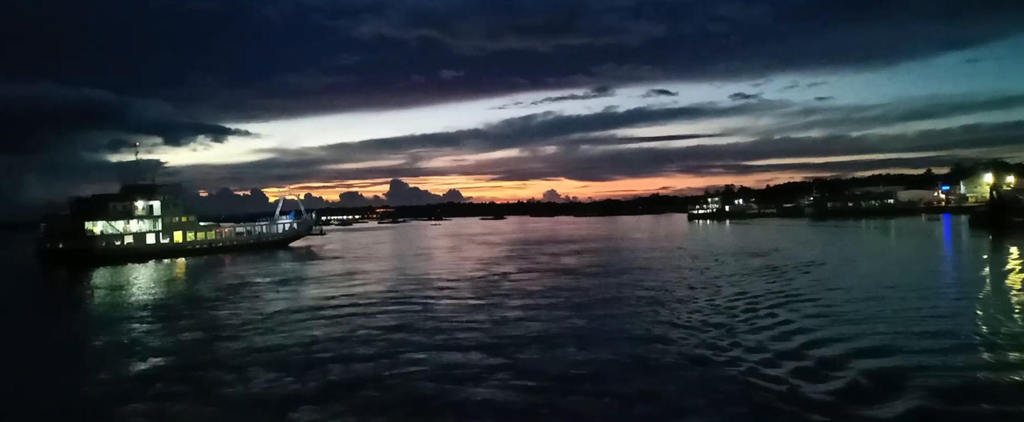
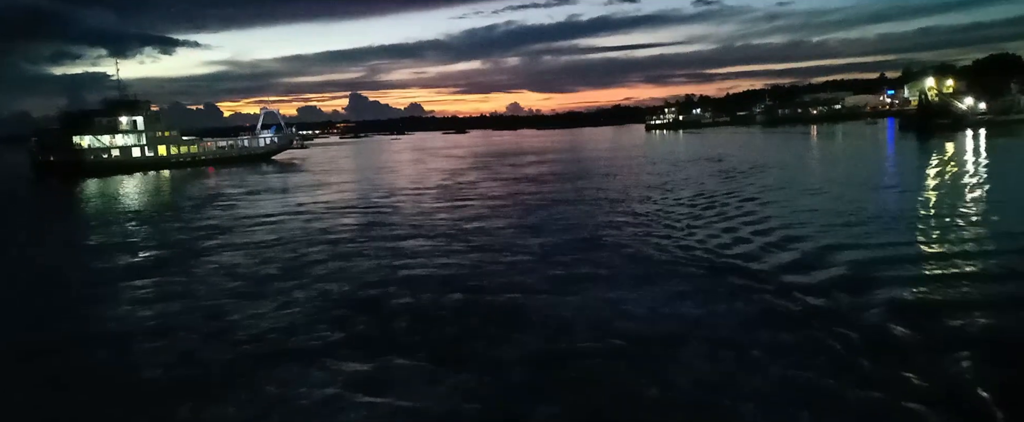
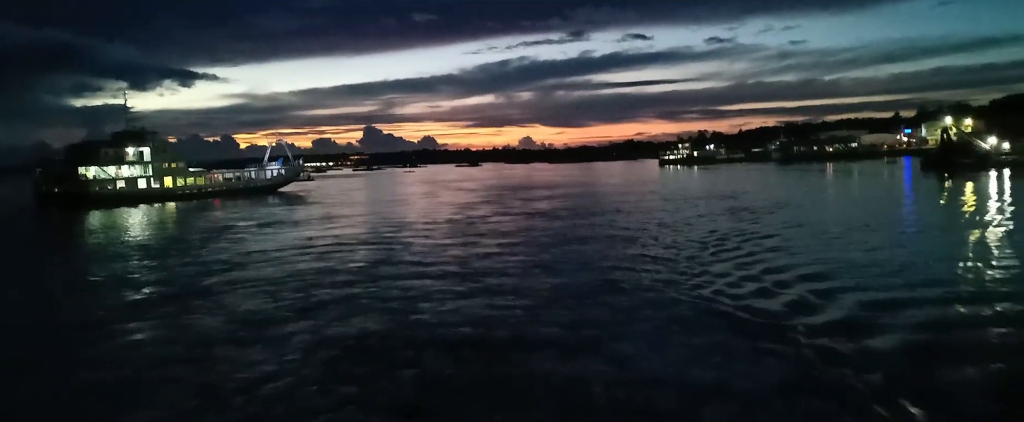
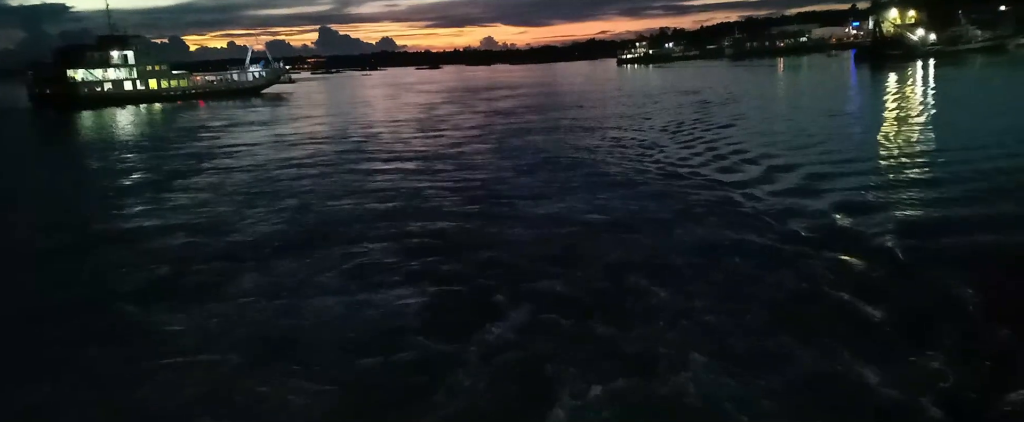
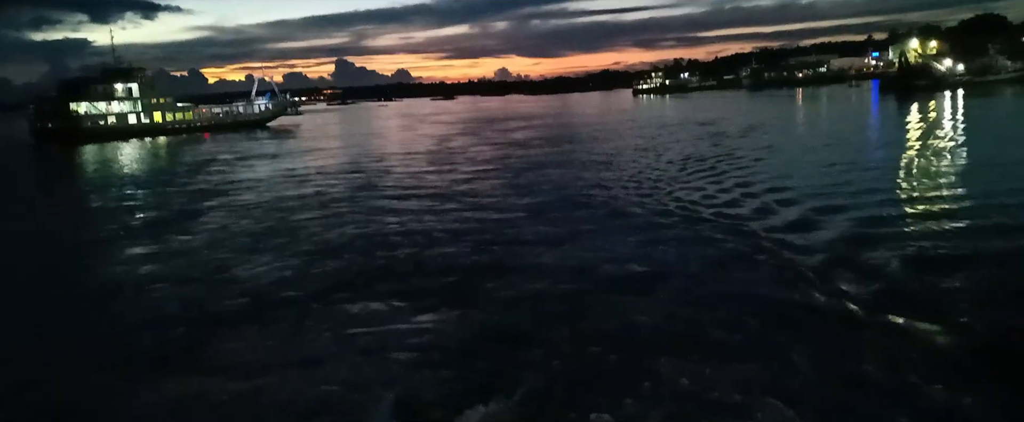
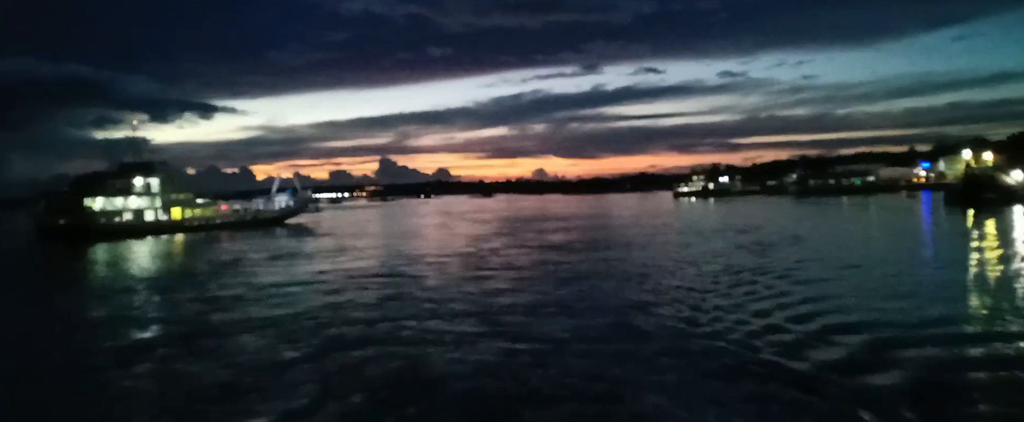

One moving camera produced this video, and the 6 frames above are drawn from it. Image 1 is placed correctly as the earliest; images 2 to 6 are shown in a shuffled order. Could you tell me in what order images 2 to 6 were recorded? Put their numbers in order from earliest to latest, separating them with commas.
6, 3, 2, 5, 4
